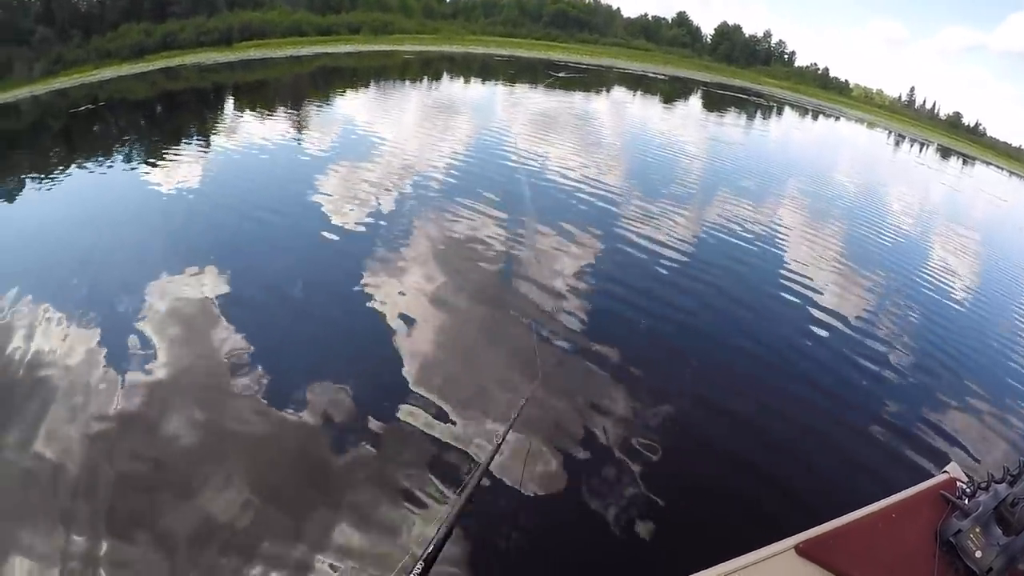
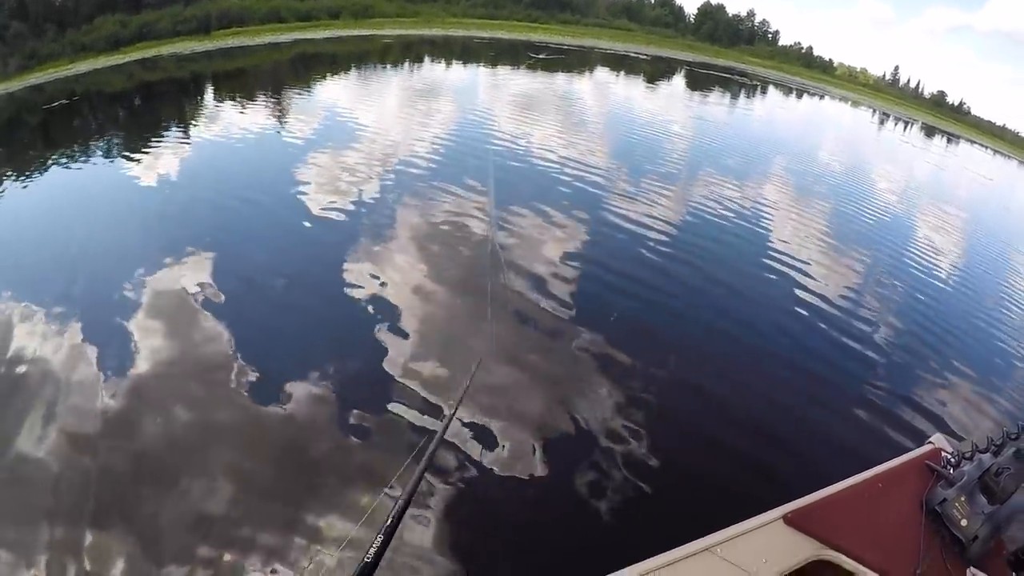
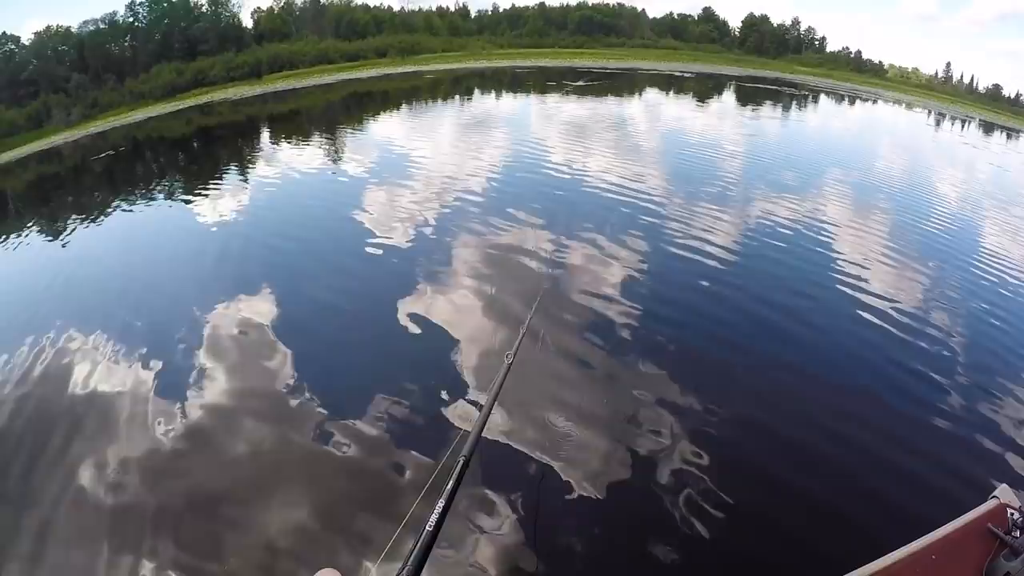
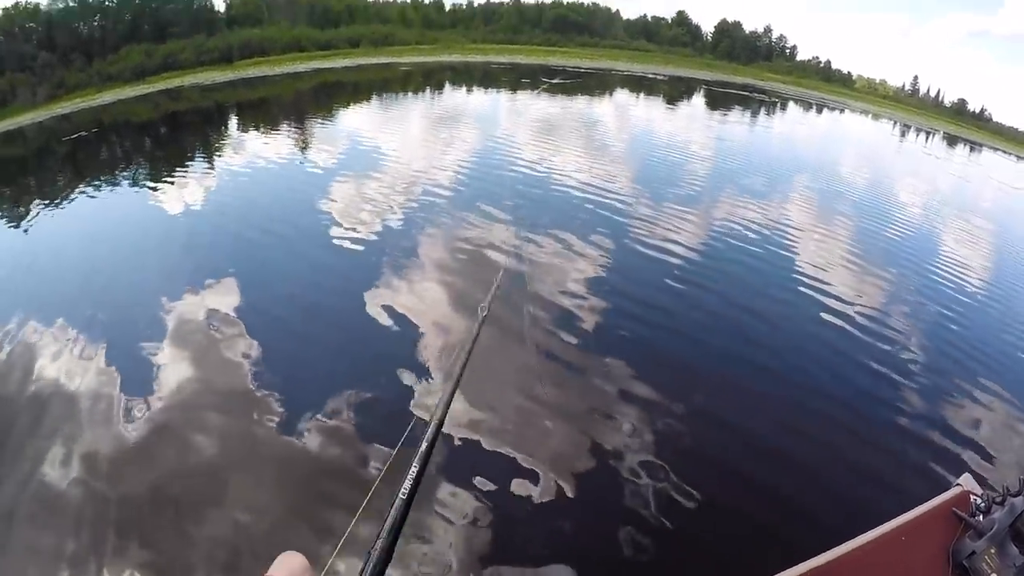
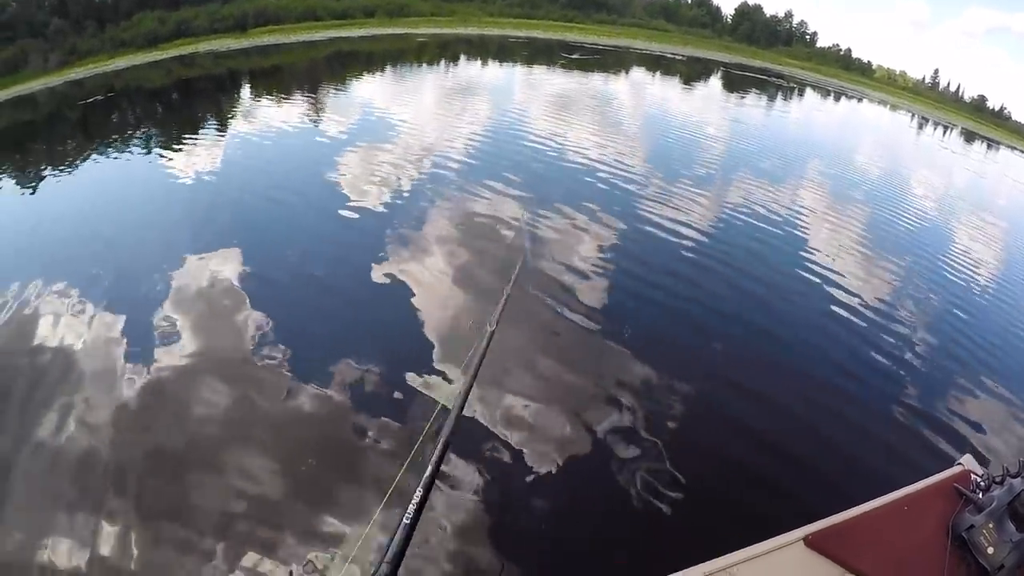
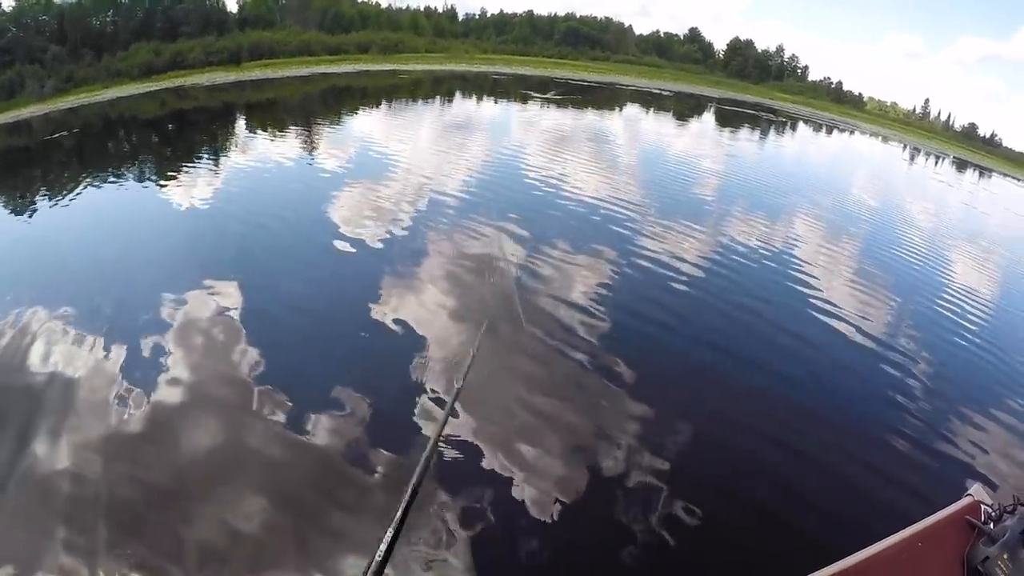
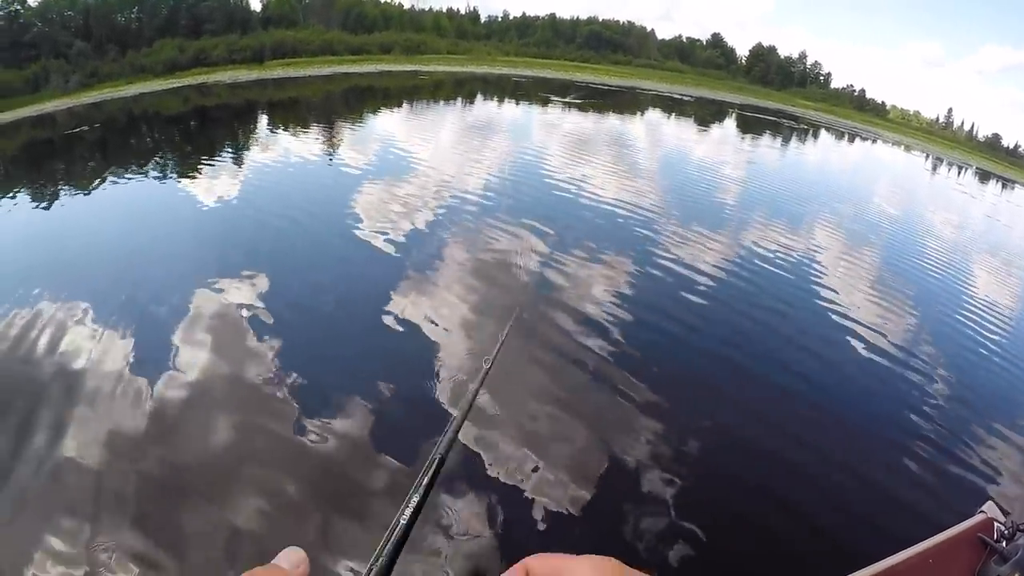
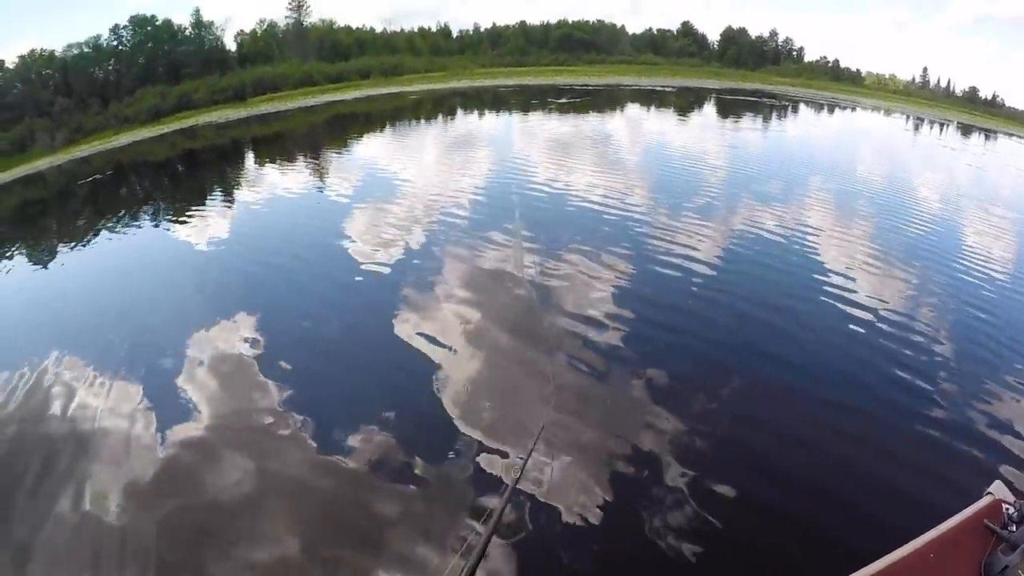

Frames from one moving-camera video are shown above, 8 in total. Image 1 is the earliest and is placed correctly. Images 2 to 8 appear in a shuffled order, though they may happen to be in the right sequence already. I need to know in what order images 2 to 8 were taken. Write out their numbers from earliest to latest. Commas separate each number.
2, 5, 4, 8, 3, 6, 7
